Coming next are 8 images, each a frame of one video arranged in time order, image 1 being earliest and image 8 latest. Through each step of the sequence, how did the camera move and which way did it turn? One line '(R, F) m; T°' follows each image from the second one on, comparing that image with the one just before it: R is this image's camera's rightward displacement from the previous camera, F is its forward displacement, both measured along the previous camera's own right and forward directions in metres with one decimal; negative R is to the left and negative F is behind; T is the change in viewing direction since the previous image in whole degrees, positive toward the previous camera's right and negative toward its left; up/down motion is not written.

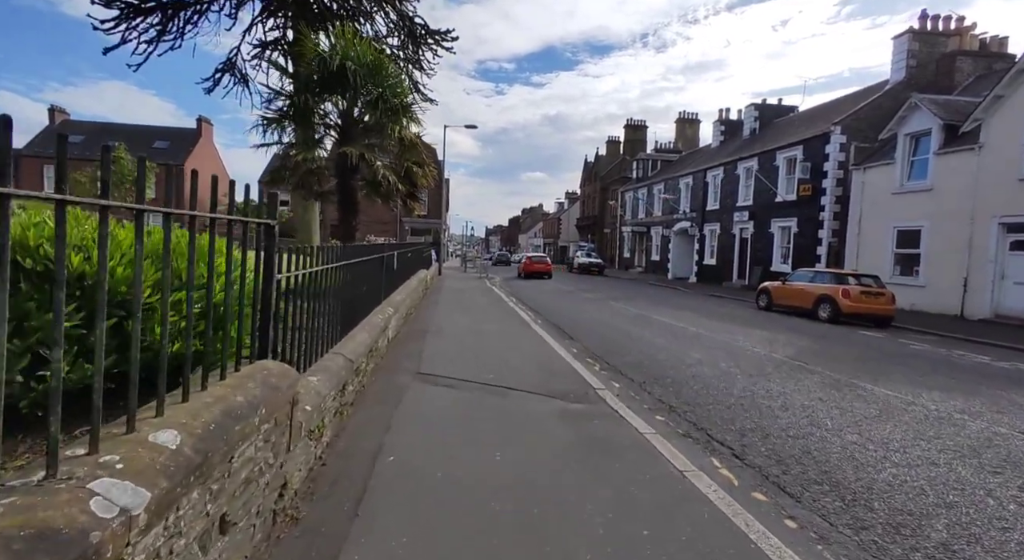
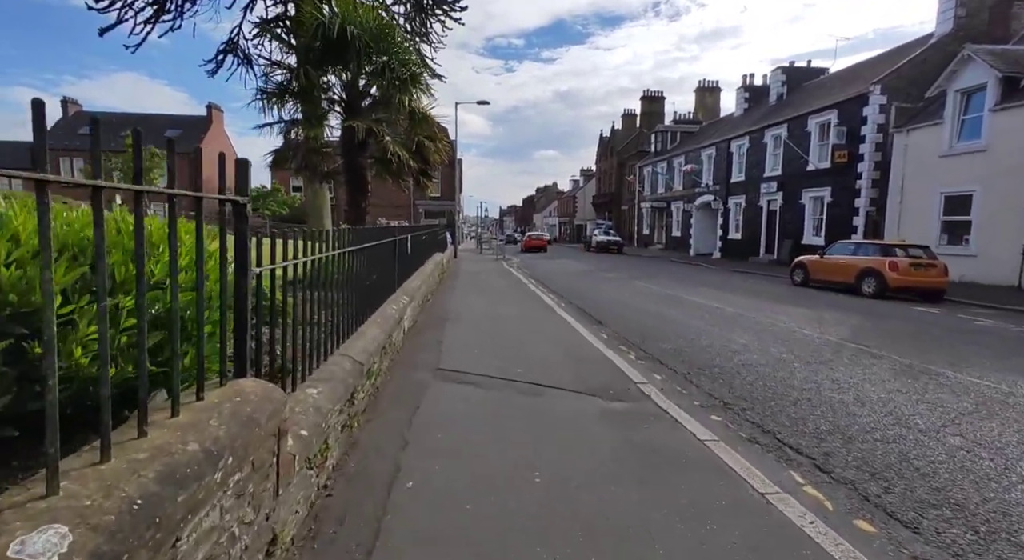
(-0.1, +0.7) m; -2°
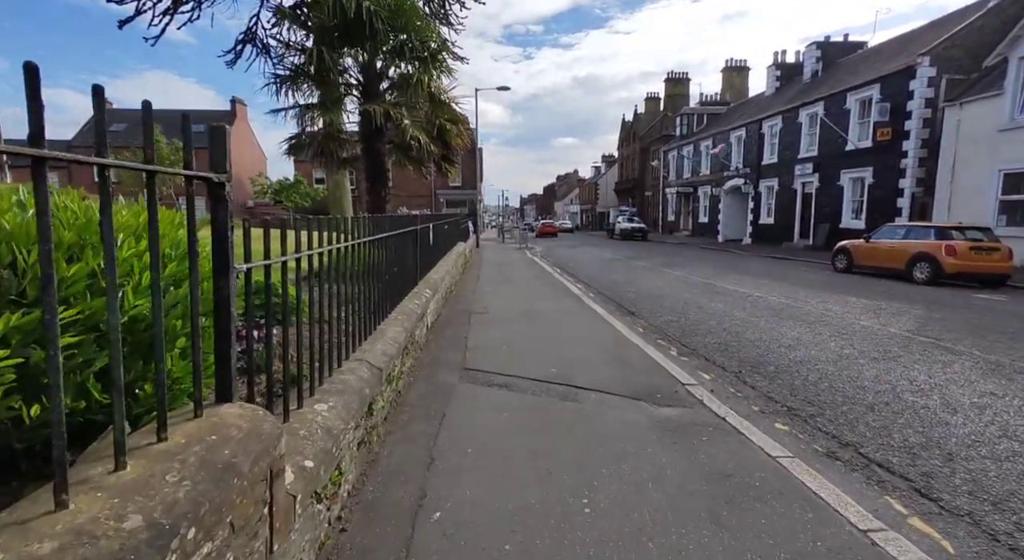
(-0.1, +0.5) m; -2°
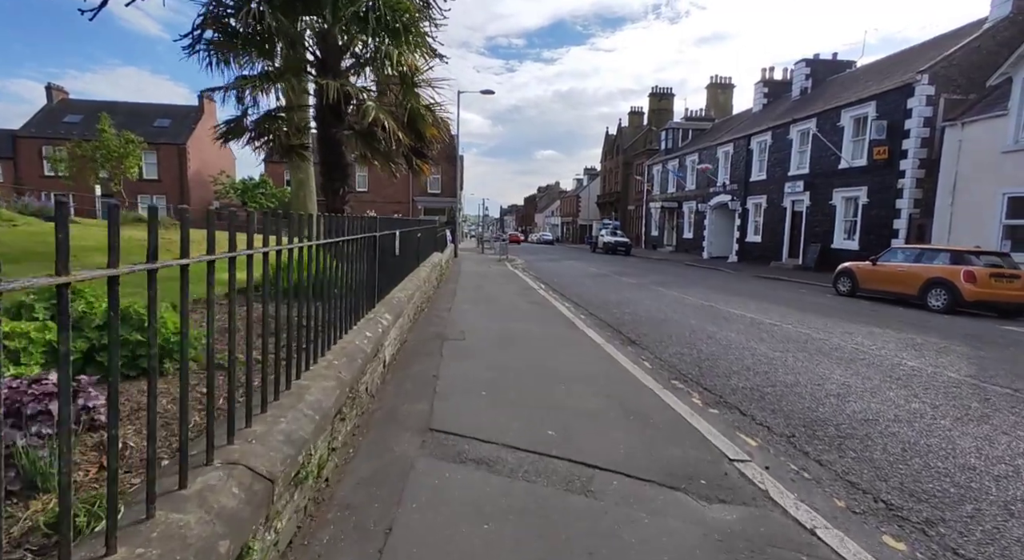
(-0.1, +1.4) m; +2°
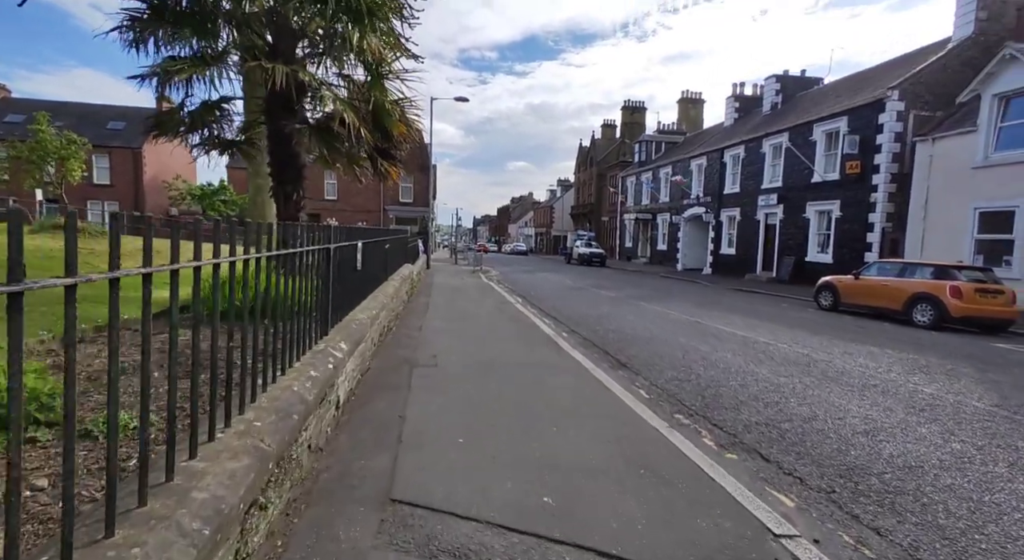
(-0.1, +0.8) m; +3°
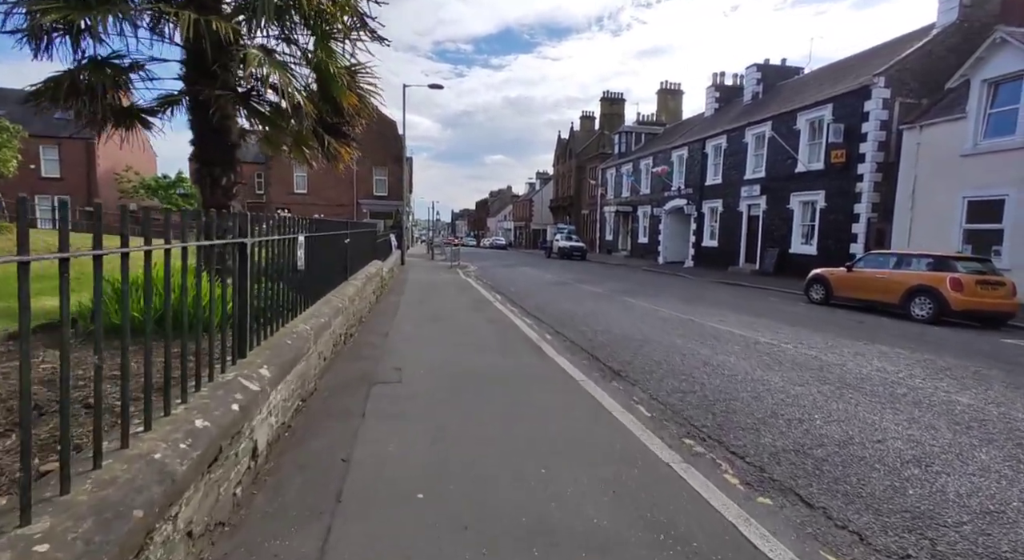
(0.0, +1.0) m; +2°
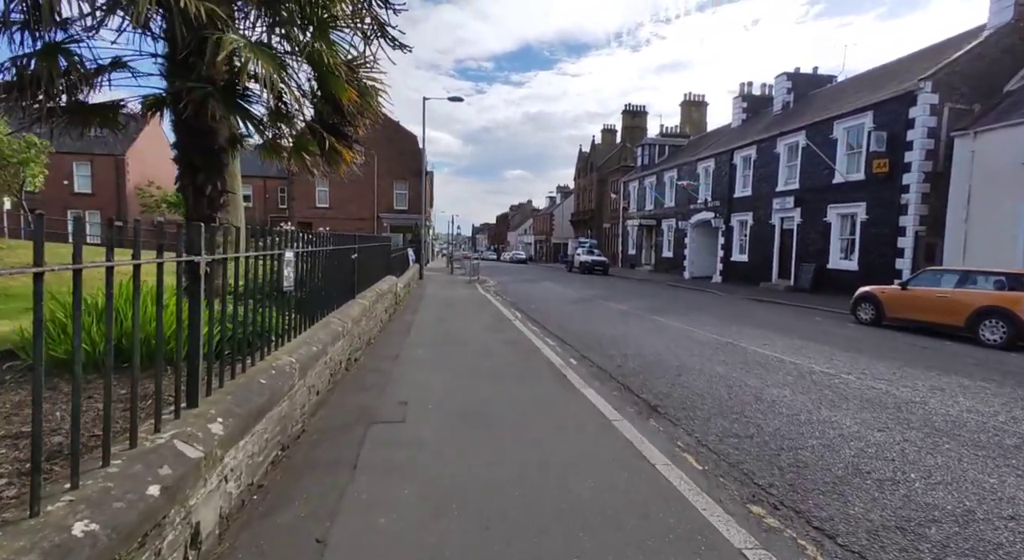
(0.0, +0.9) m; -2°
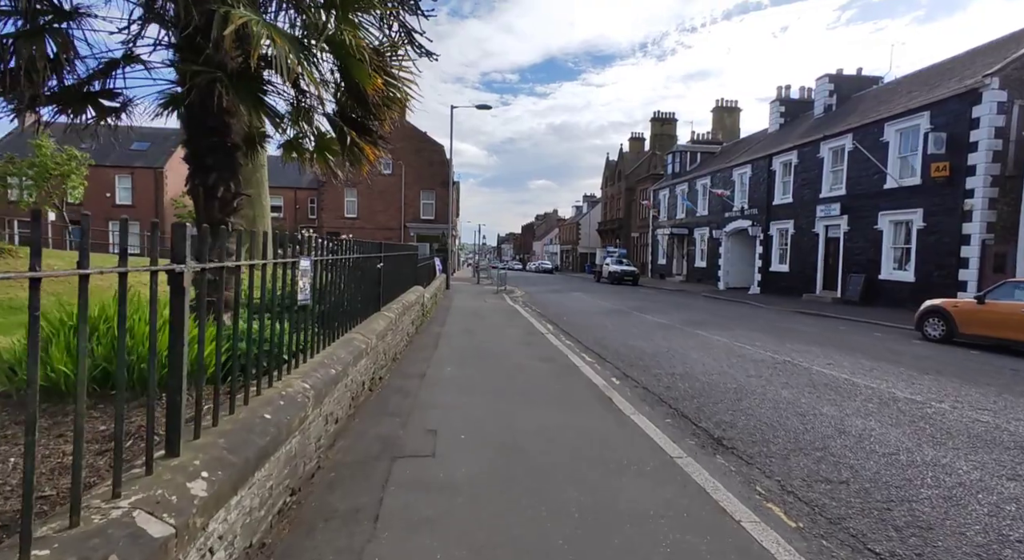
(-0.2, +0.7) m; -3°
